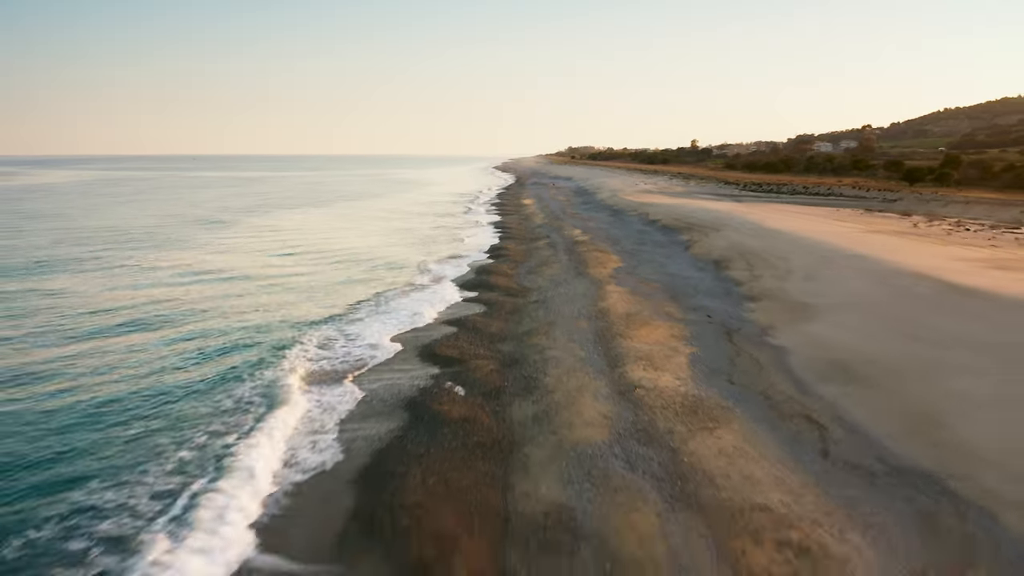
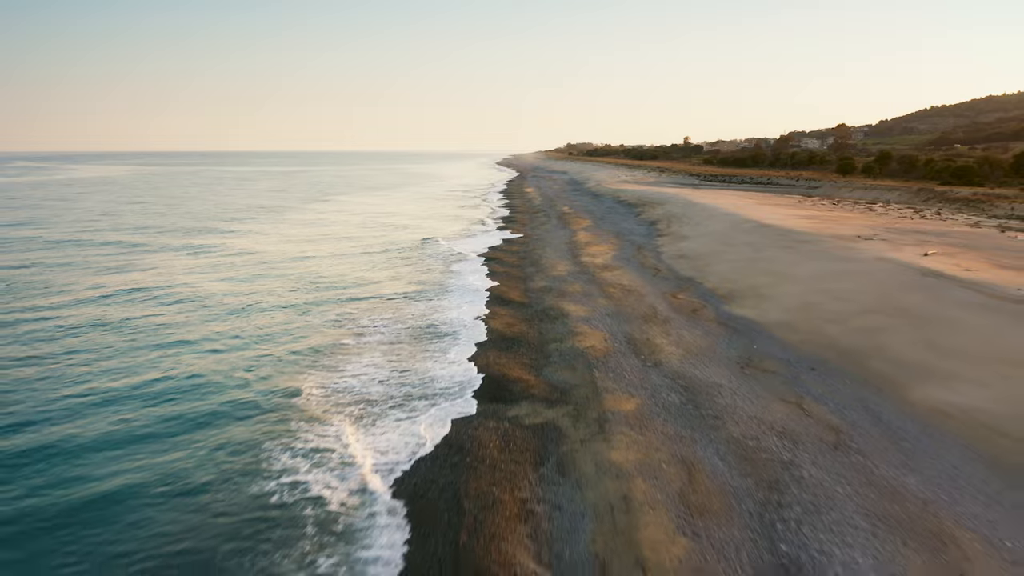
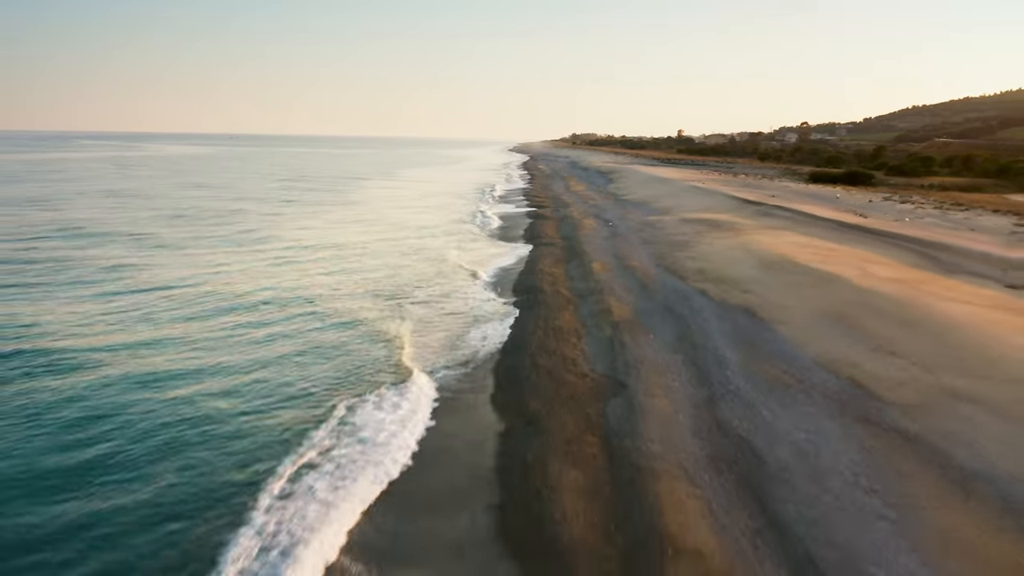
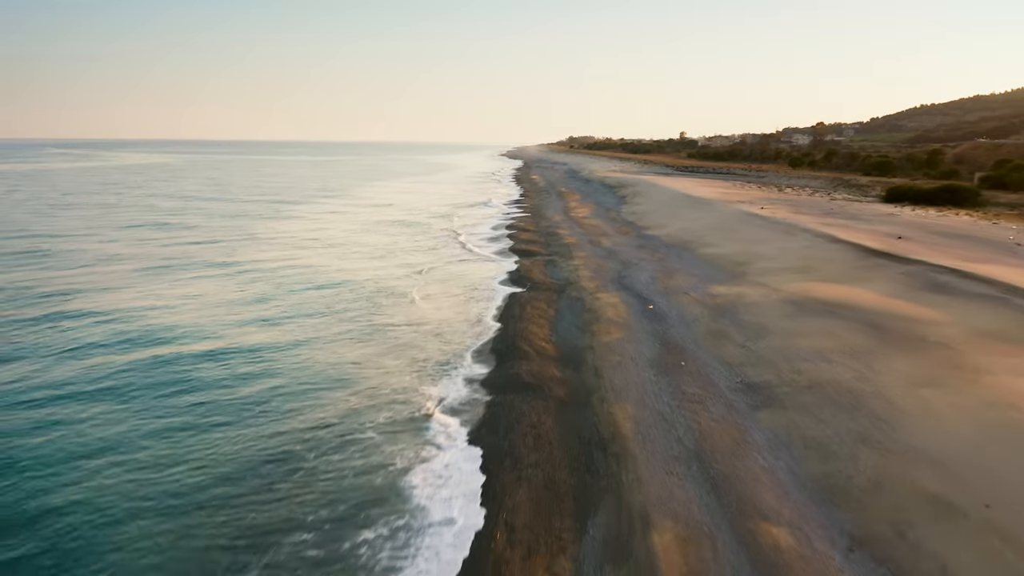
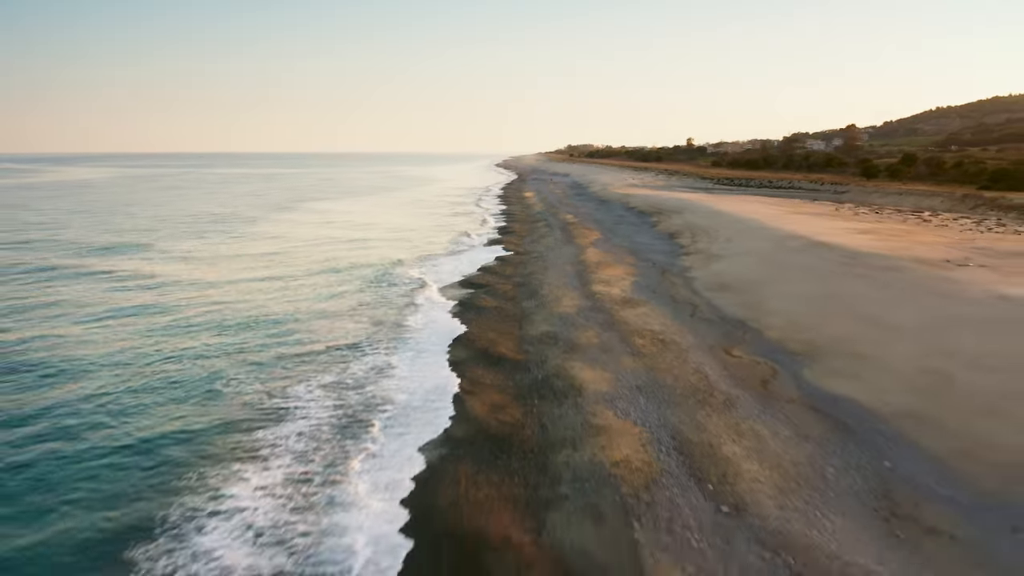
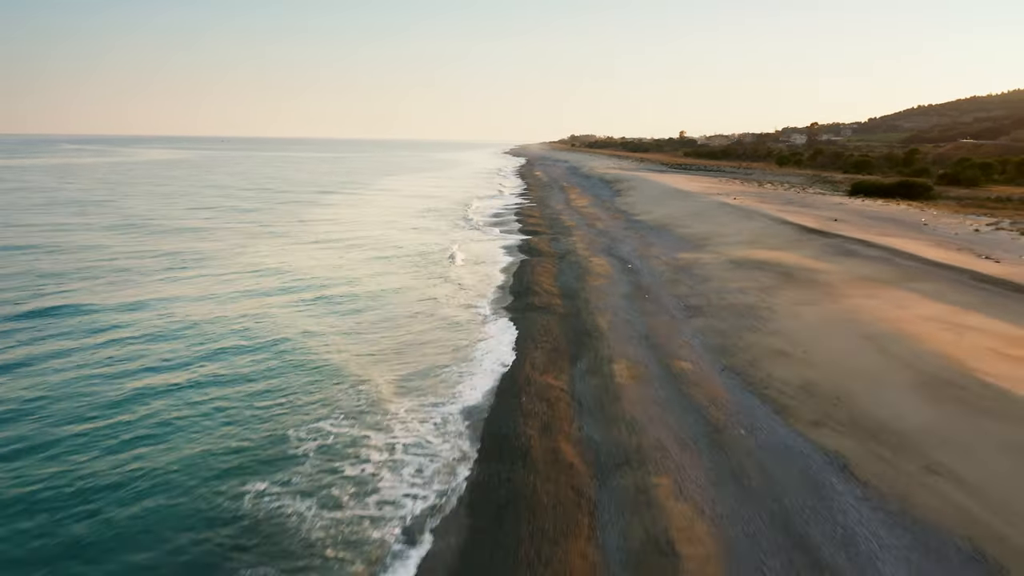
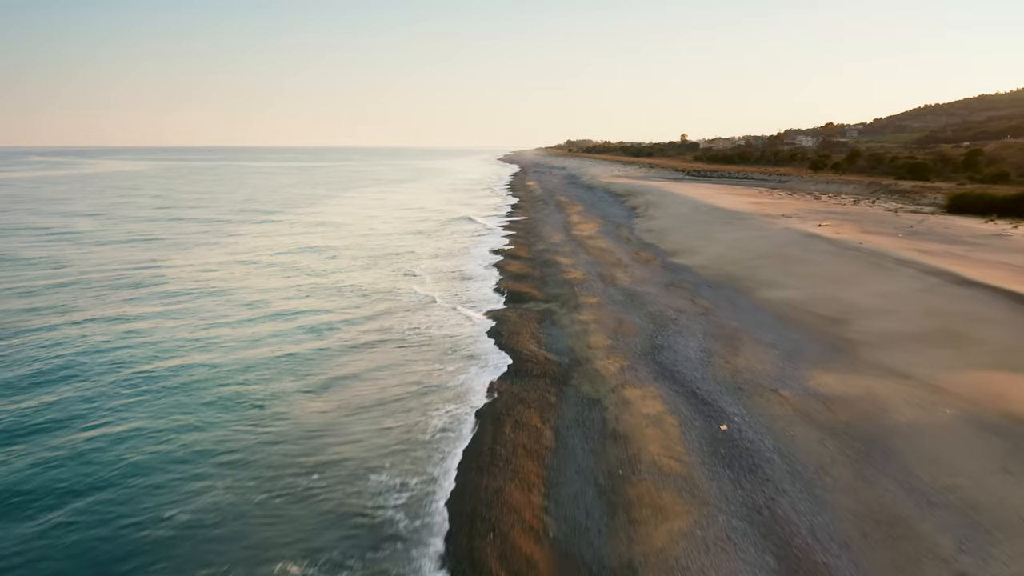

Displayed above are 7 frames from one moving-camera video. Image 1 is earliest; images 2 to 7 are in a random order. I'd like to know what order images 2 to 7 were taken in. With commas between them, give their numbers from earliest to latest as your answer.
5, 2, 7, 4, 6, 3
